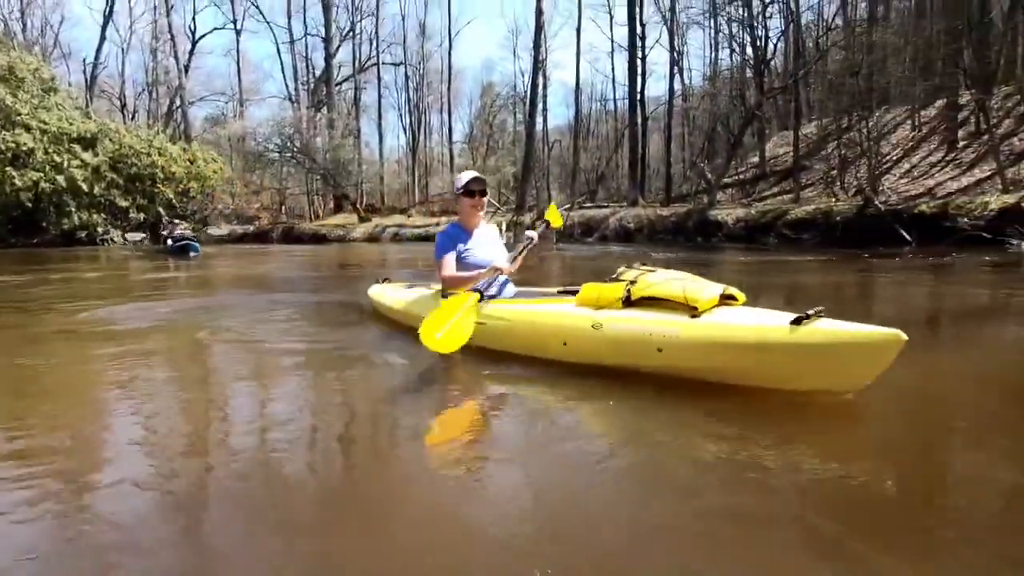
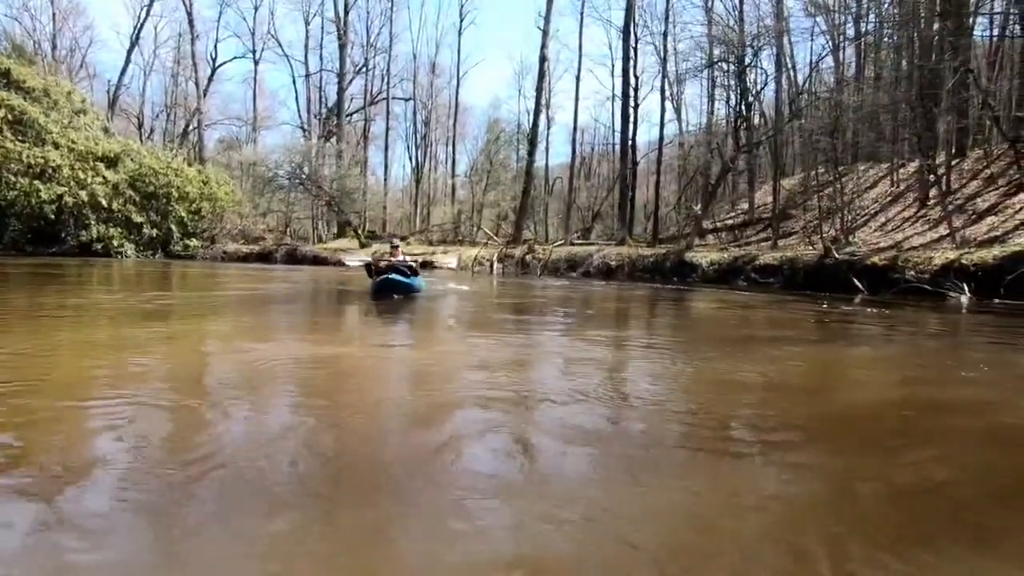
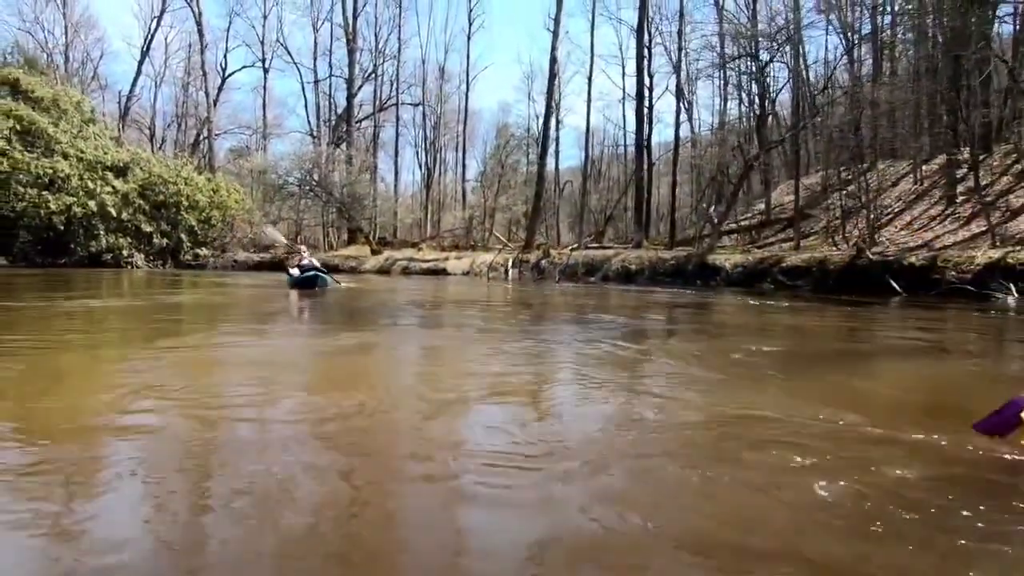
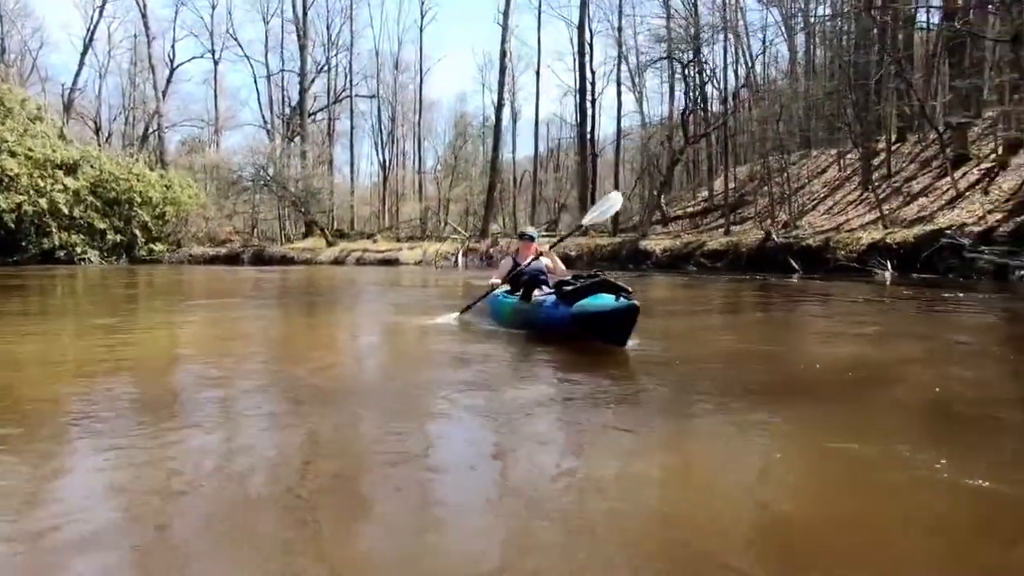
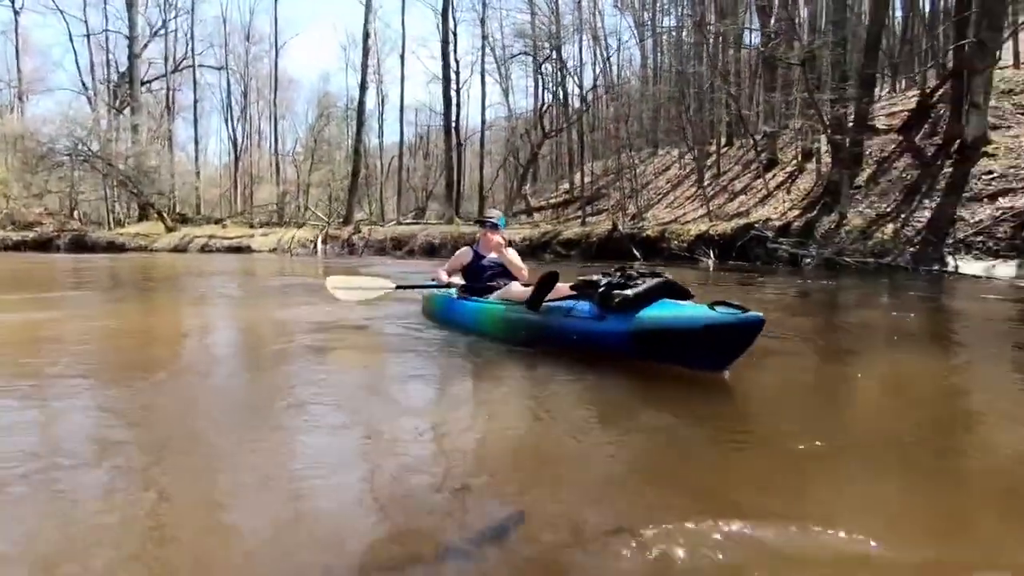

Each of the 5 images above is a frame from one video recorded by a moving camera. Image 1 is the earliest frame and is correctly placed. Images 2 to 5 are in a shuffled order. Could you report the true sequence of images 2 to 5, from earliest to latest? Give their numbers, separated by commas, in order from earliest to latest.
3, 2, 4, 5
